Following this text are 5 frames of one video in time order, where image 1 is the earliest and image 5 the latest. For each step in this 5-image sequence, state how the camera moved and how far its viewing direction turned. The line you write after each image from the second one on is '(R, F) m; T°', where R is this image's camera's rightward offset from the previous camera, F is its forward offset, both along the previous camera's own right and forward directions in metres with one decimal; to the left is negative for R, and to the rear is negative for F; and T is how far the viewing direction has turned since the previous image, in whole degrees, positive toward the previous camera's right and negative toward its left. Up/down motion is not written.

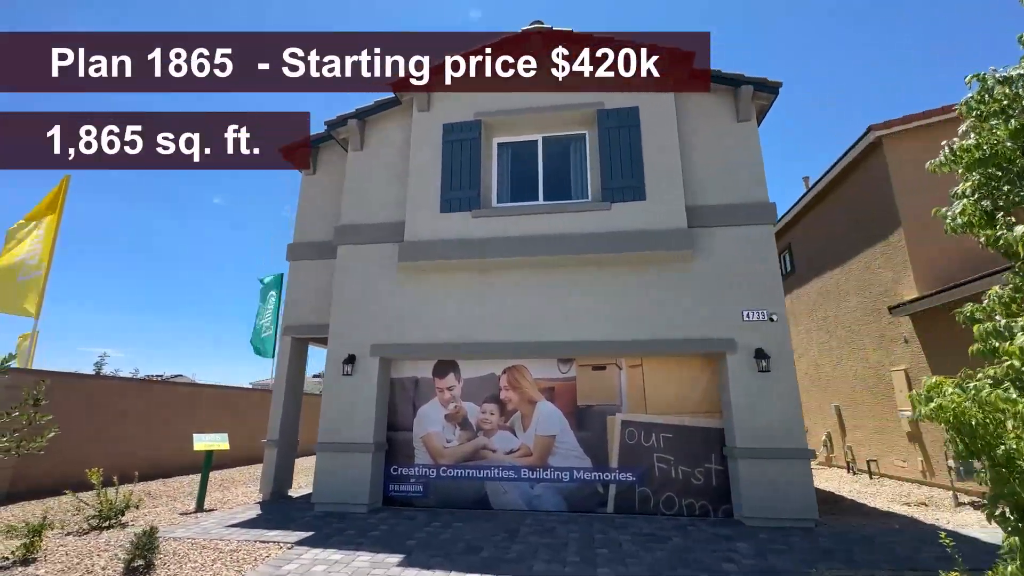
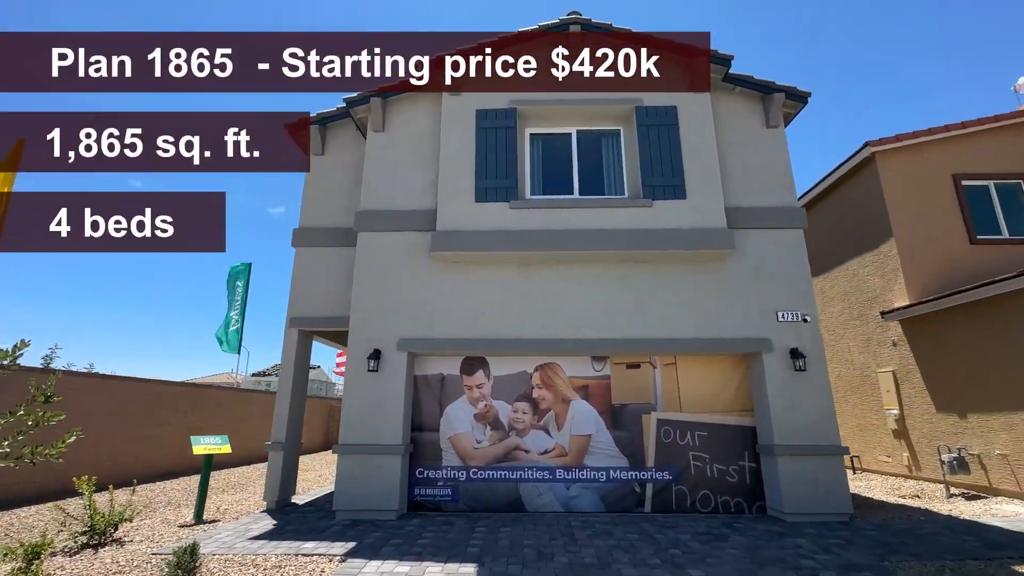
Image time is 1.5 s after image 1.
(-1.8, +0.4) m; +7°
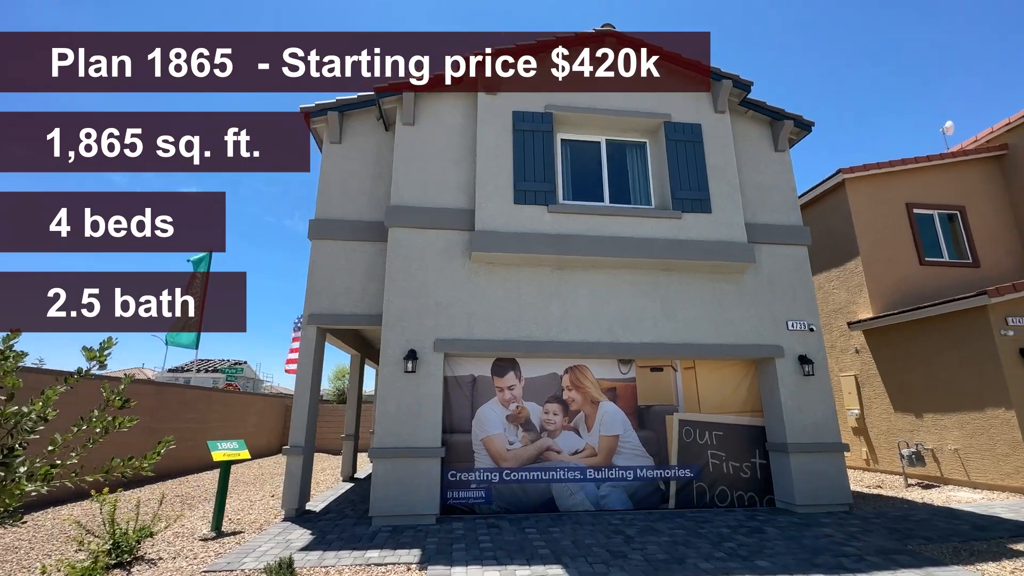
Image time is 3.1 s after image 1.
(-2.0, +0.1) m; +8°
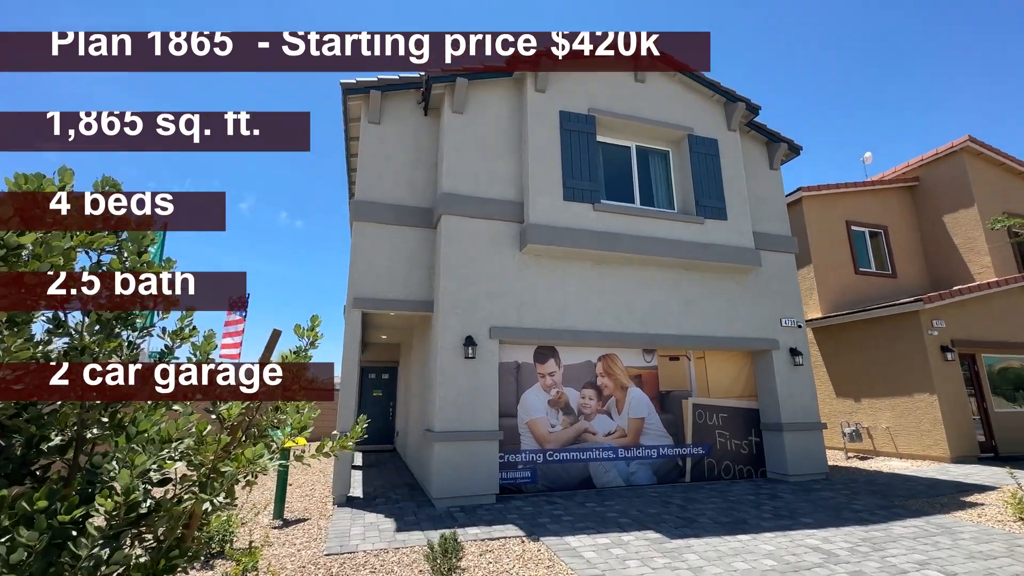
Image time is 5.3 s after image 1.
(-2.6, -0.2) m; +11°
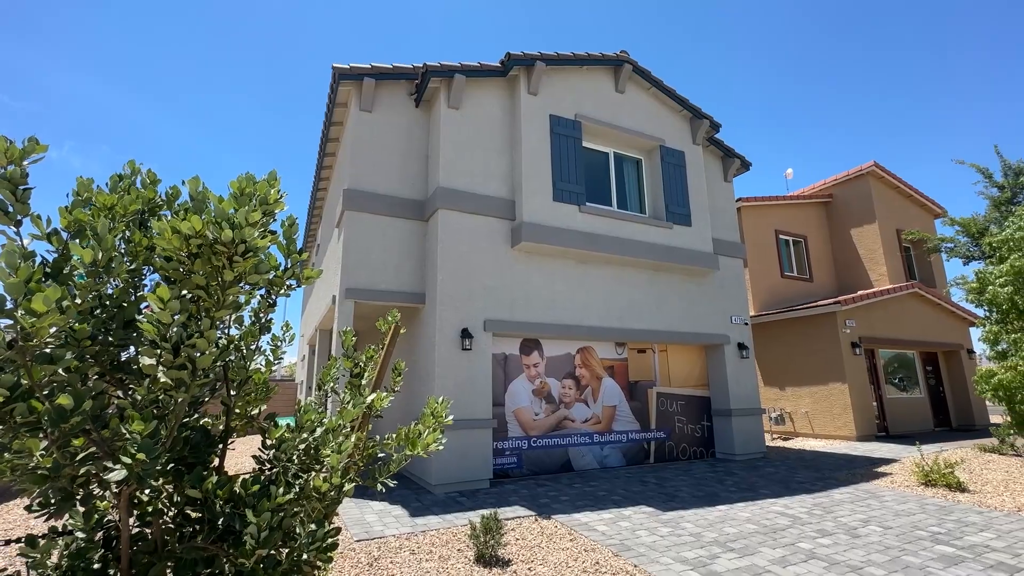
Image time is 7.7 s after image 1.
(-1.3, -0.3) m; +9°
